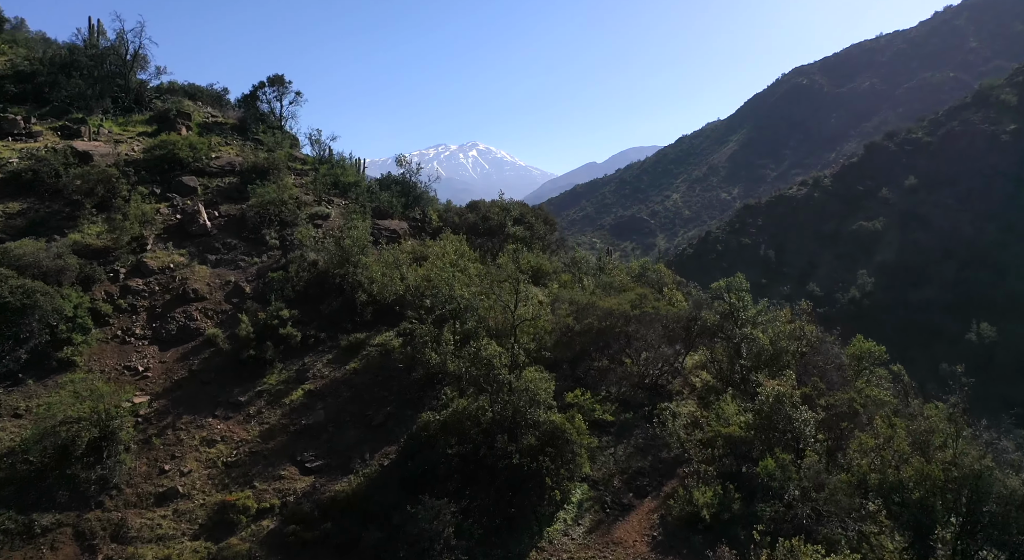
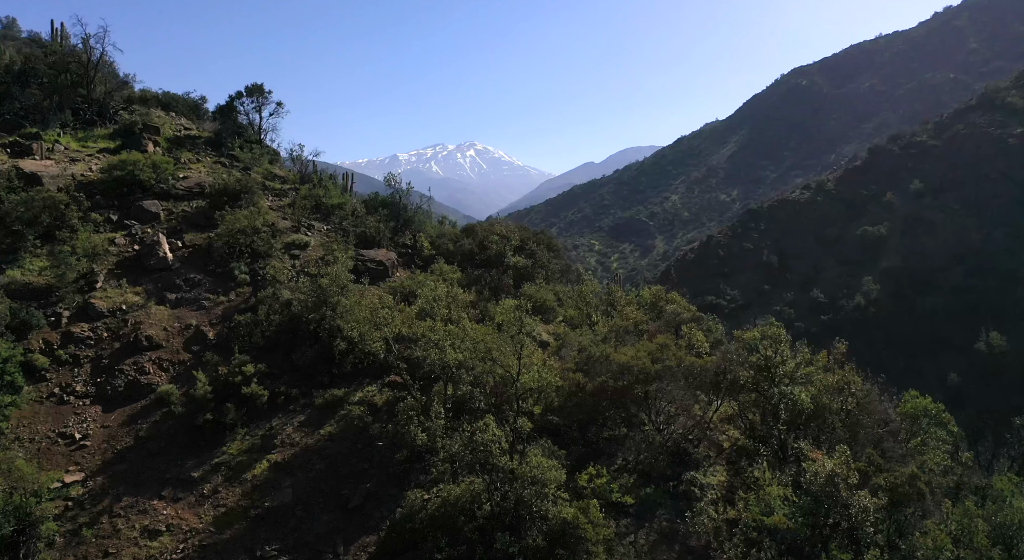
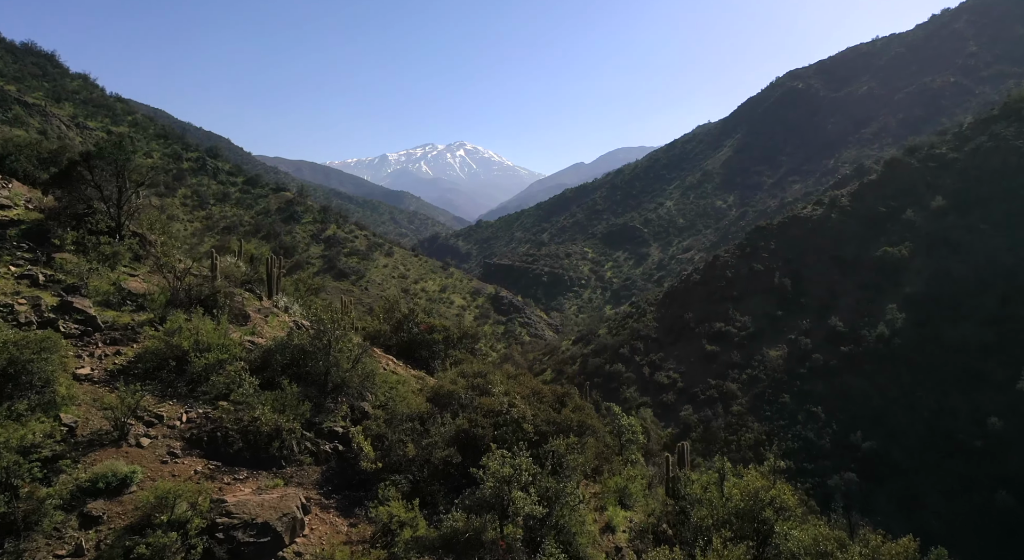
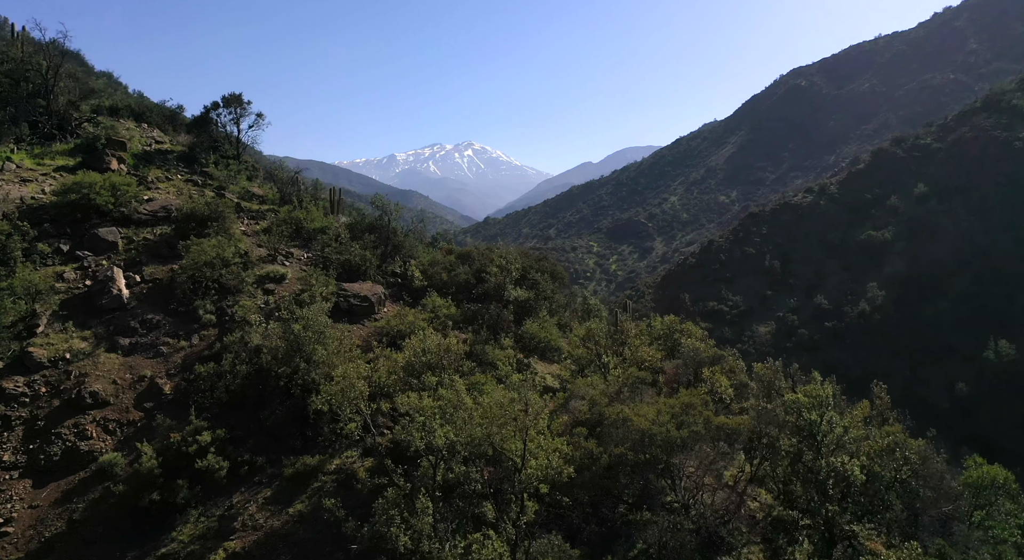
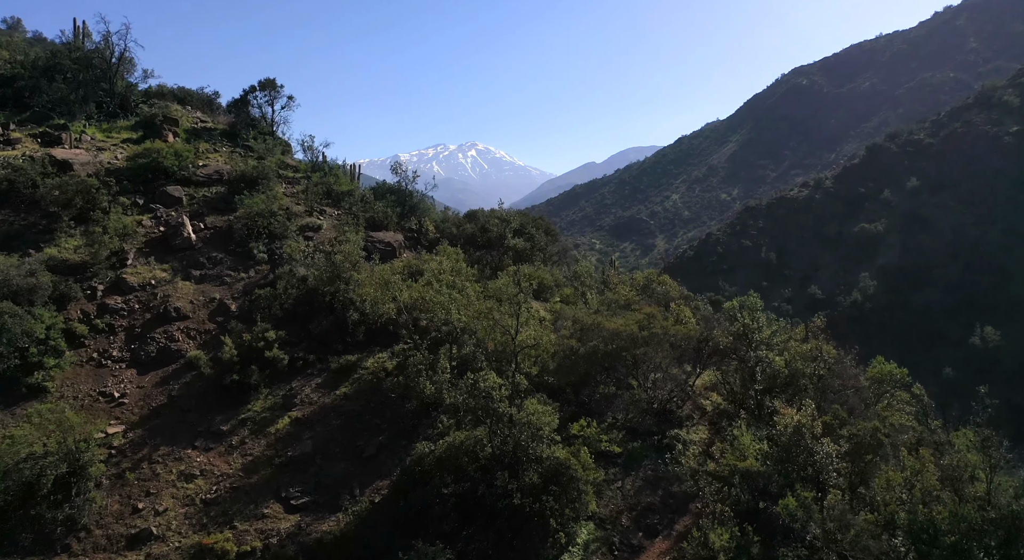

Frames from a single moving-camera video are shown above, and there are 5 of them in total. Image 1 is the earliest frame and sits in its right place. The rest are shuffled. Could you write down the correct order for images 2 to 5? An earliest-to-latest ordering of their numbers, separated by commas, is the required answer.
5, 2, 4, 3
